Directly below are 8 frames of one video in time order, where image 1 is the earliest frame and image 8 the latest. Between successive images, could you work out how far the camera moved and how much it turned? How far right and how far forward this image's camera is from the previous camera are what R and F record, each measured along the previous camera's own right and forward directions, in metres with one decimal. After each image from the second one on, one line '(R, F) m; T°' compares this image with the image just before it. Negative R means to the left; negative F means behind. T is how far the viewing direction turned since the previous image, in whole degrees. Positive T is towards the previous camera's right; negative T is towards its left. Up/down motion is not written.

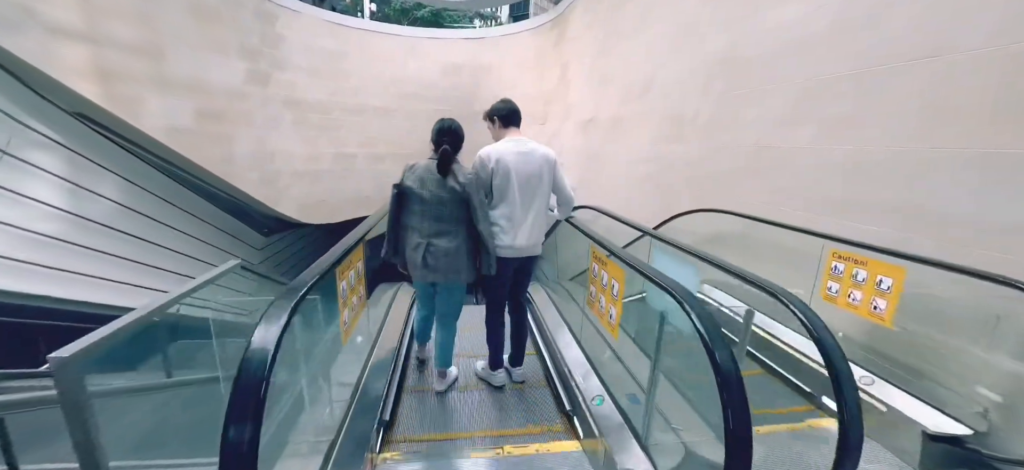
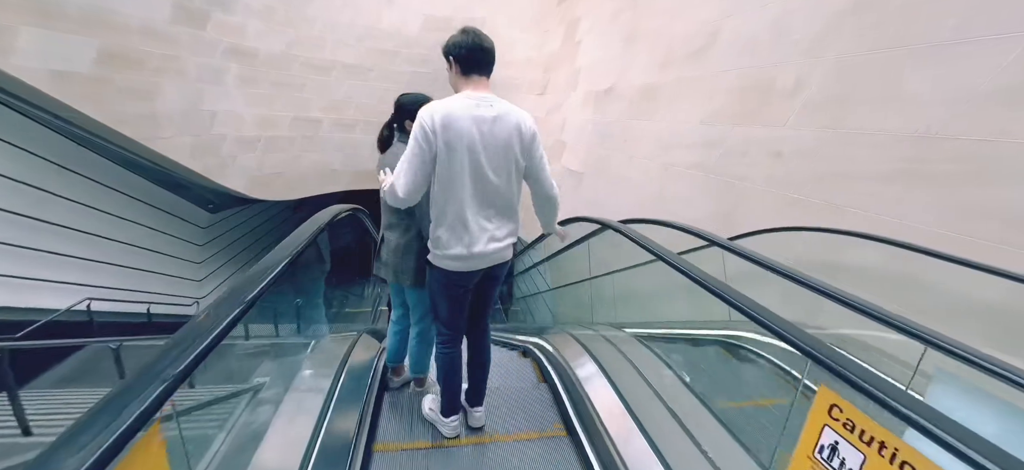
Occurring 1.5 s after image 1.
(-0.2, +0.9) m; +3°
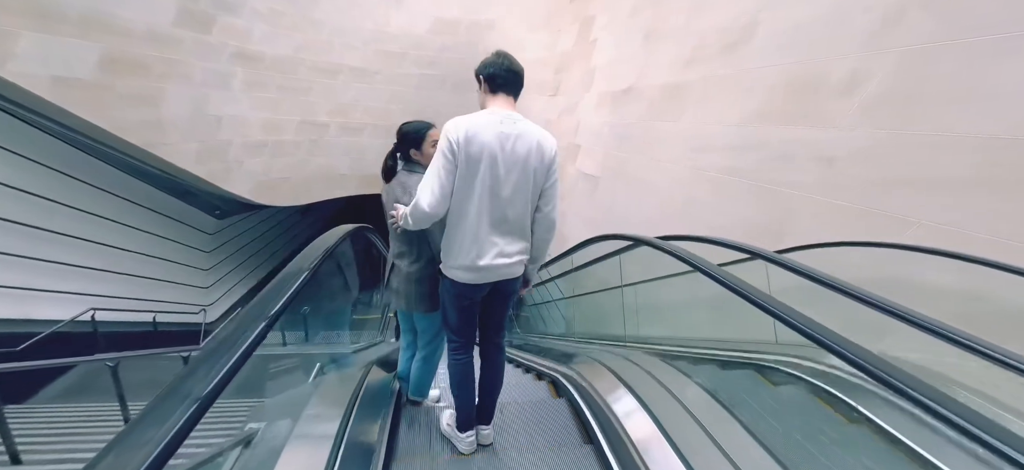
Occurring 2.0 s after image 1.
(-0.1, +0.2) m; -1°
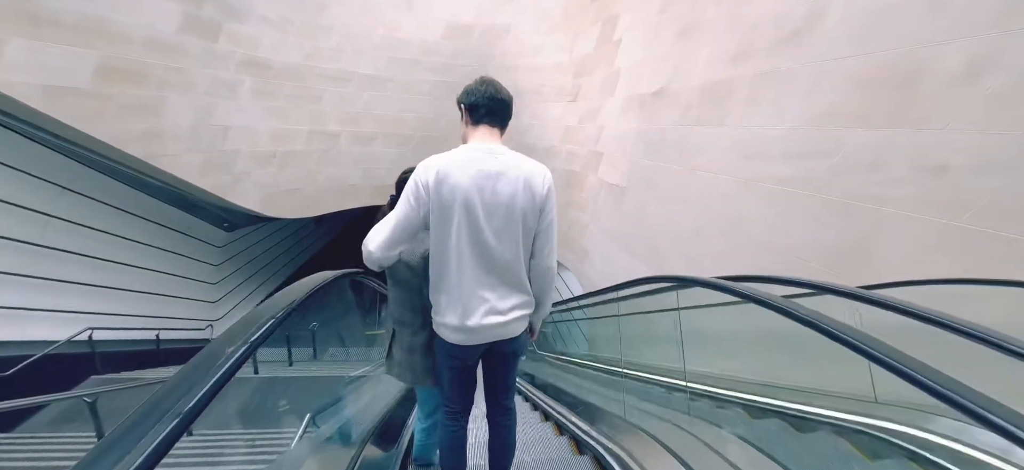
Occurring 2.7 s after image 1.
(-0.1, +0.4) m; -2°
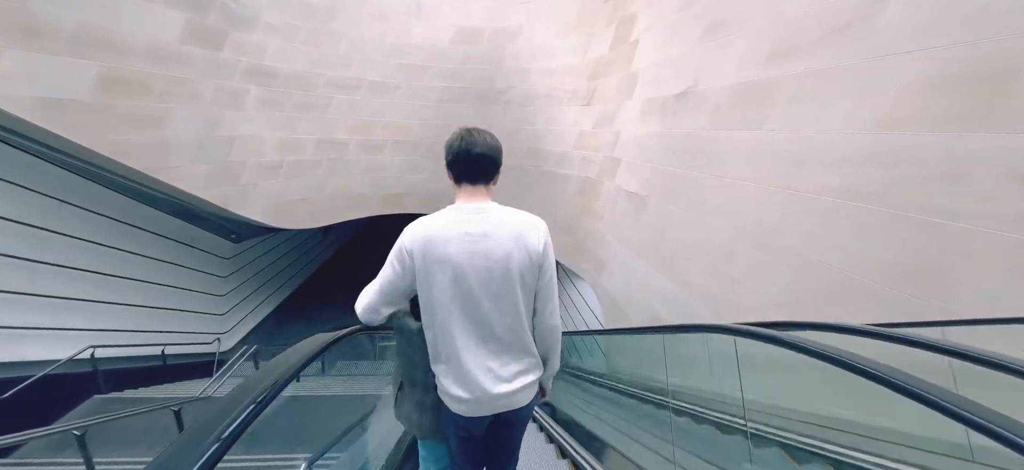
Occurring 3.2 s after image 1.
(-0.1, +0.2) m; -1°
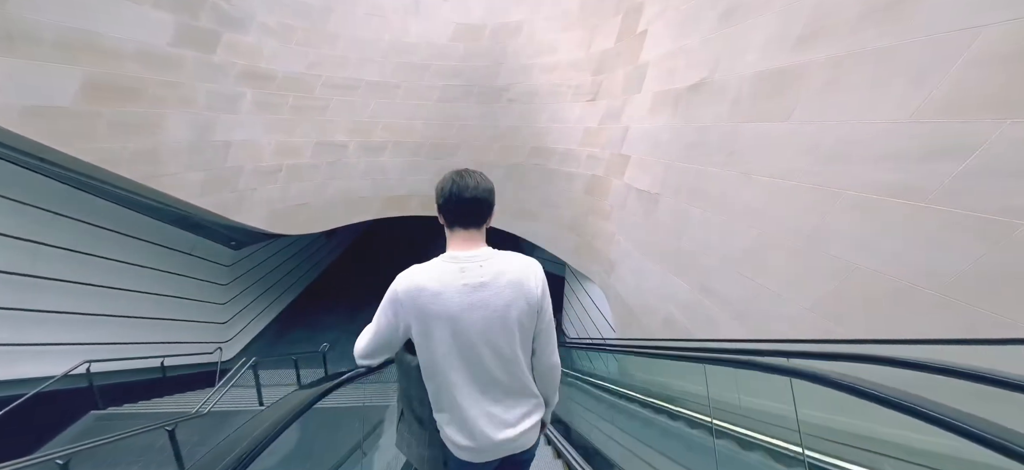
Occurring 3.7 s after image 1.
(0.0, +0.2) m; -1°
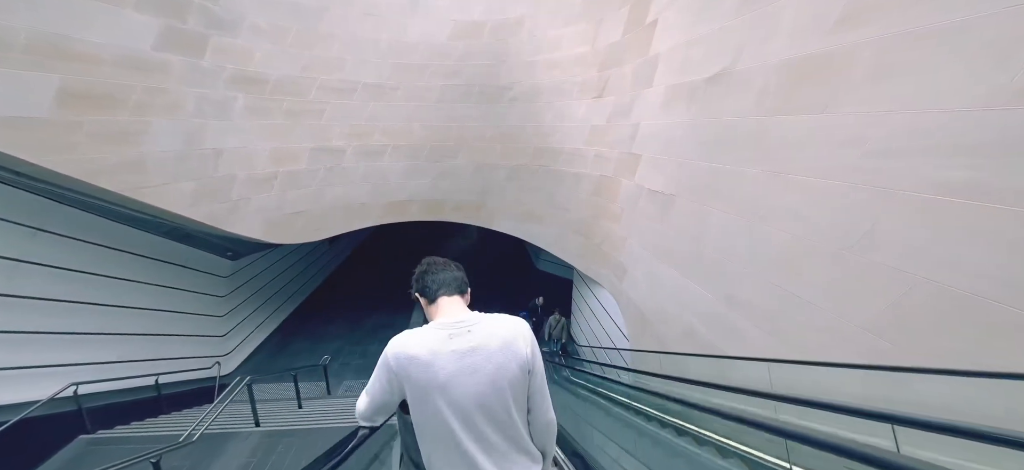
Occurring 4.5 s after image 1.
(0.0, +0.2) m; -1°
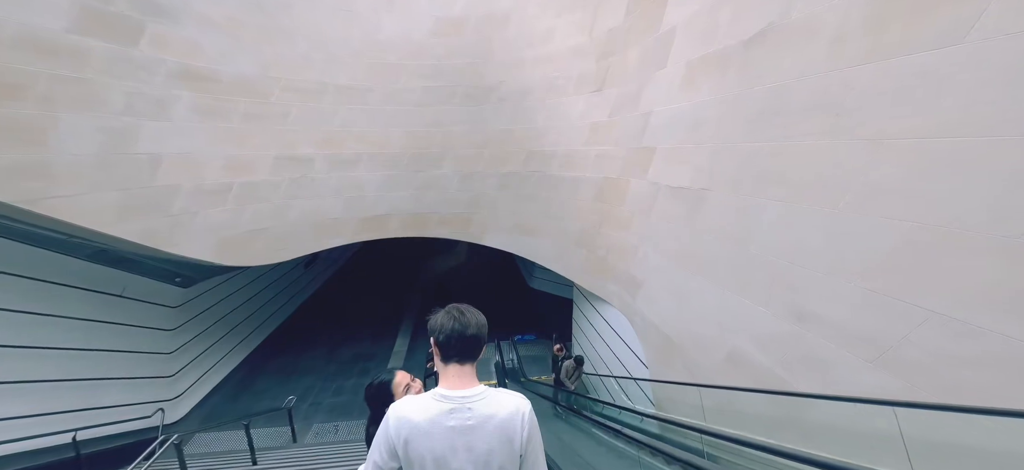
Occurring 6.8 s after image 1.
(-0.1, +0.7) m; +2°
